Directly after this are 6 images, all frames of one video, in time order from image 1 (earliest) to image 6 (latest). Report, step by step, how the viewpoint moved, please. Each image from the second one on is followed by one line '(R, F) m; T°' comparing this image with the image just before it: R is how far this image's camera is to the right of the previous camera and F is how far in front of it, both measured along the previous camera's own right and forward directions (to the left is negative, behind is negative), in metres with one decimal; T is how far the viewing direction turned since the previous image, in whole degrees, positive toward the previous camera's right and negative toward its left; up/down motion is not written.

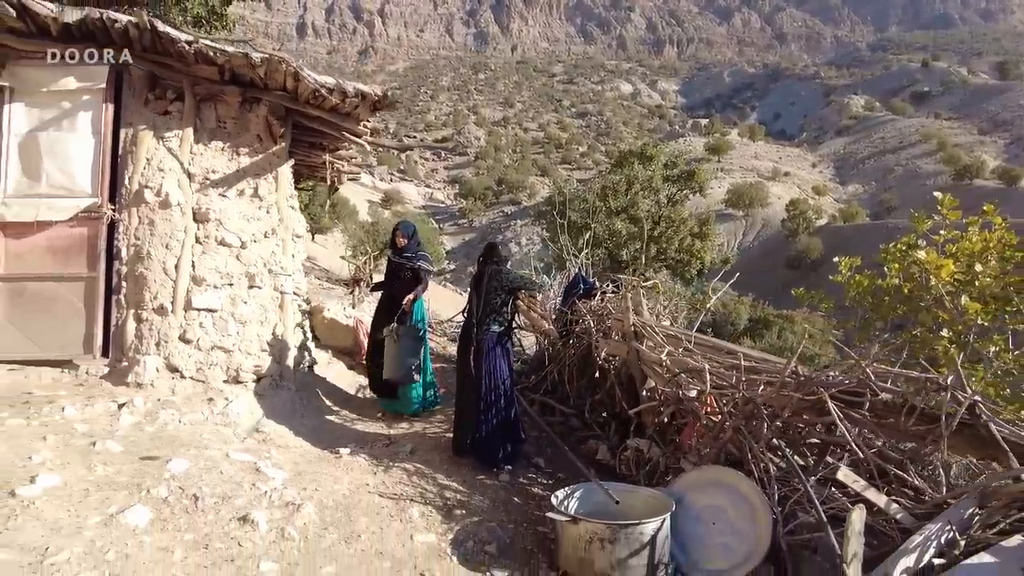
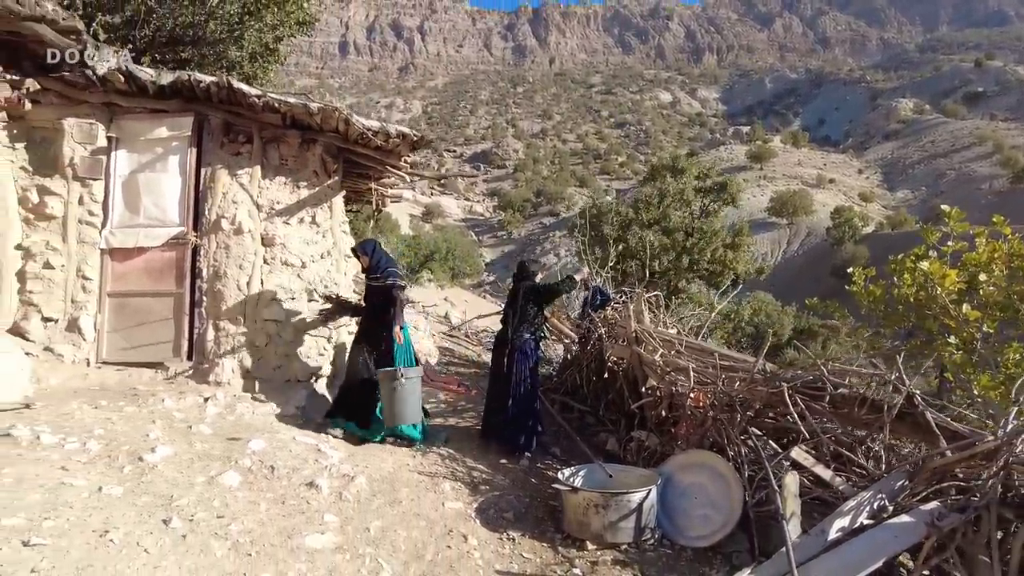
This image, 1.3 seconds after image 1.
(+0.2, -0.7) m; -4°
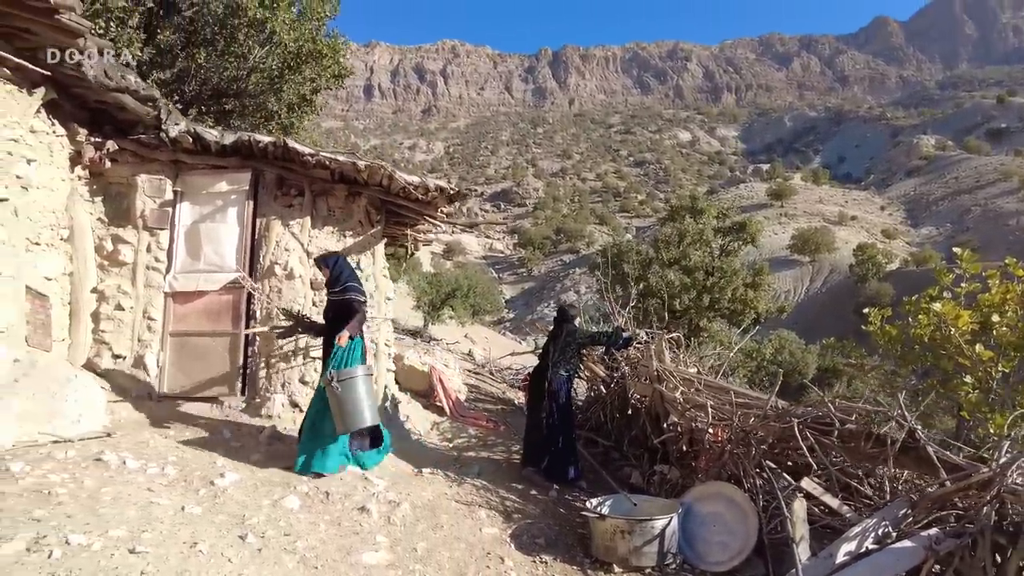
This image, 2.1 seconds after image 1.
(-0.1, -0.4) m; -2°
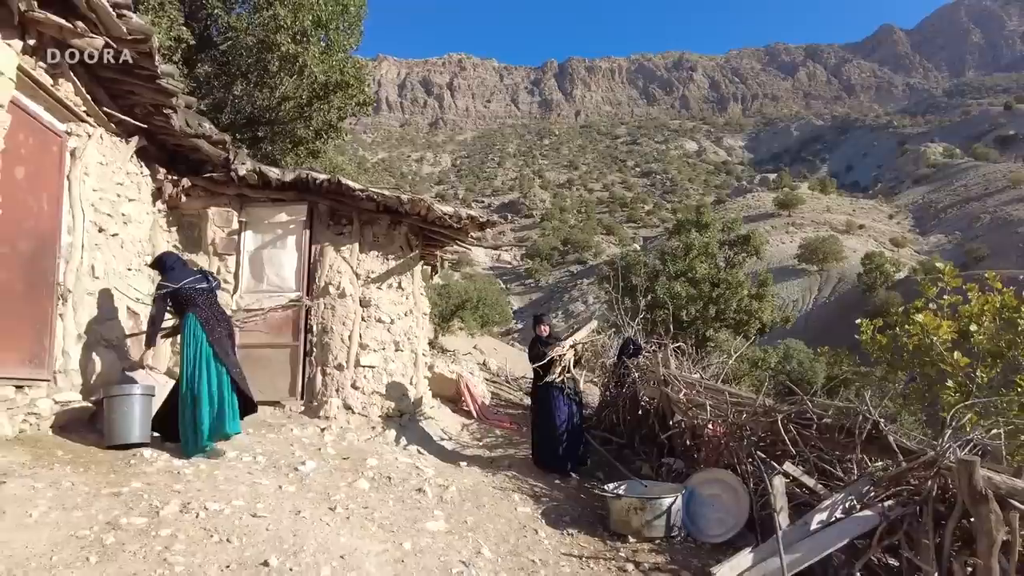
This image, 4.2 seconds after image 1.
(-0.2, -0.8) m; -1°
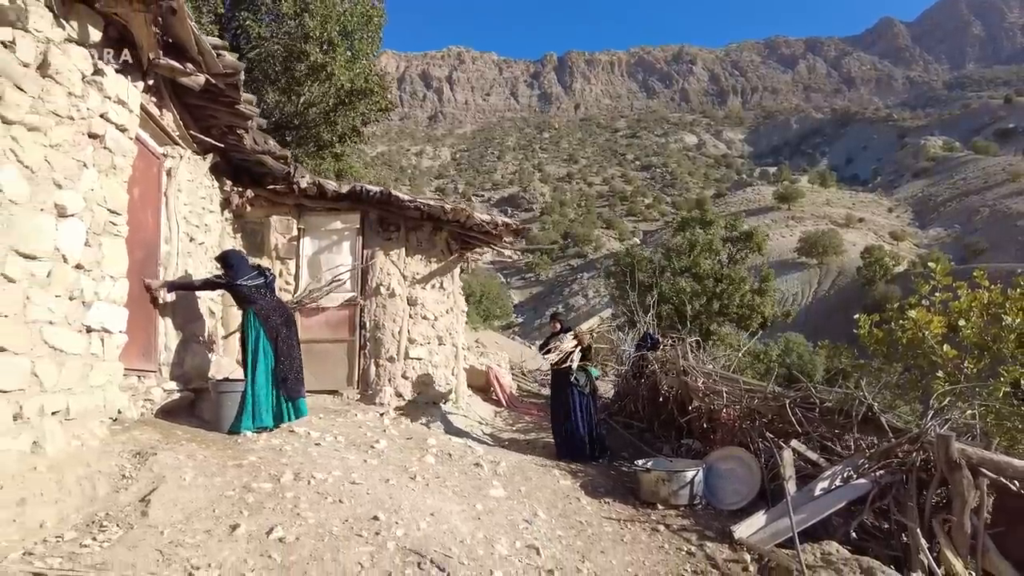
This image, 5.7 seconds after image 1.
(-0.4, -0.7) m; 0°
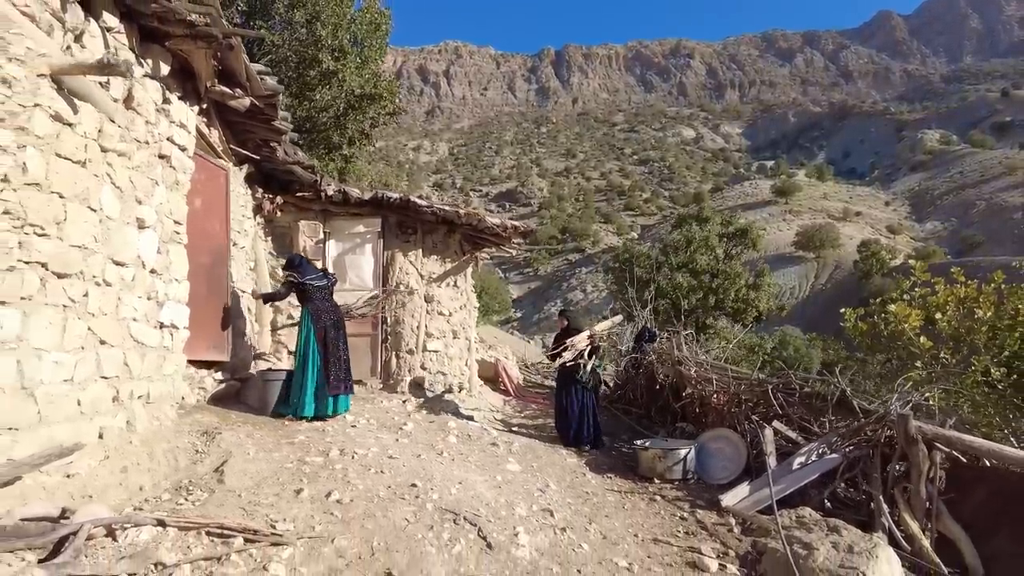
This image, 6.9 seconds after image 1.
(-0.1, -0.6) m; 0°
